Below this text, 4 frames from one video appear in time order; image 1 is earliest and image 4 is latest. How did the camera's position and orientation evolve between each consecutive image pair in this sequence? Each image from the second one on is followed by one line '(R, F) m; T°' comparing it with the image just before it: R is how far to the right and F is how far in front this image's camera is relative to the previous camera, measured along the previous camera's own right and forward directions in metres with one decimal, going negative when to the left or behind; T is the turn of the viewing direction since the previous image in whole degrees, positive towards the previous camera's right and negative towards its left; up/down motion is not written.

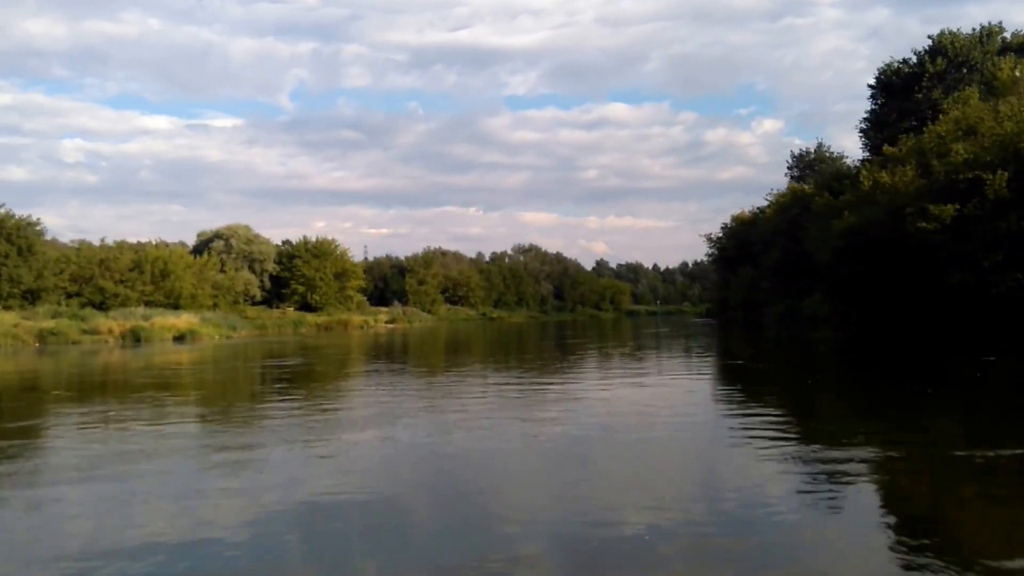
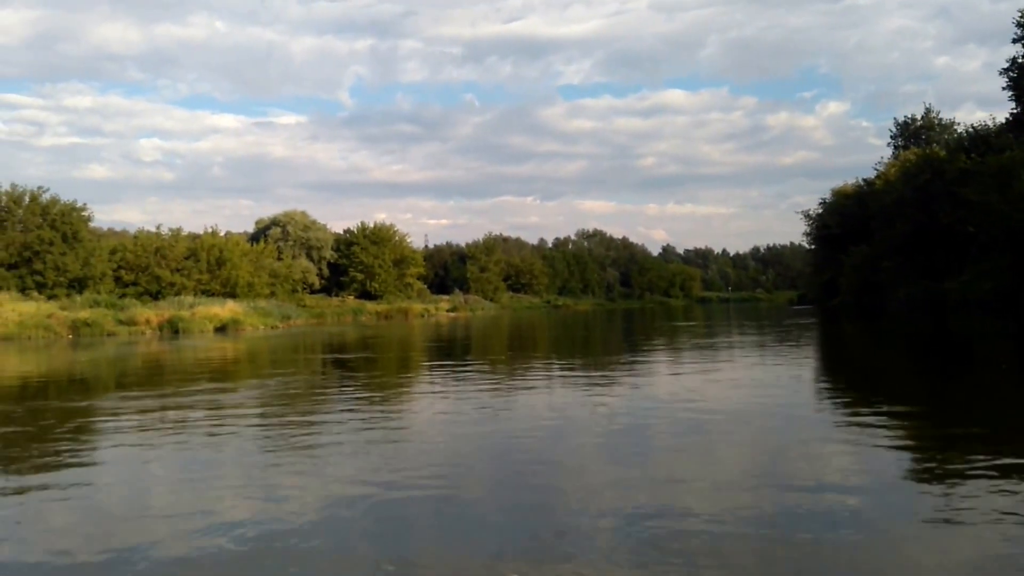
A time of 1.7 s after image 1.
(-0.5, +2.5) m; -4°
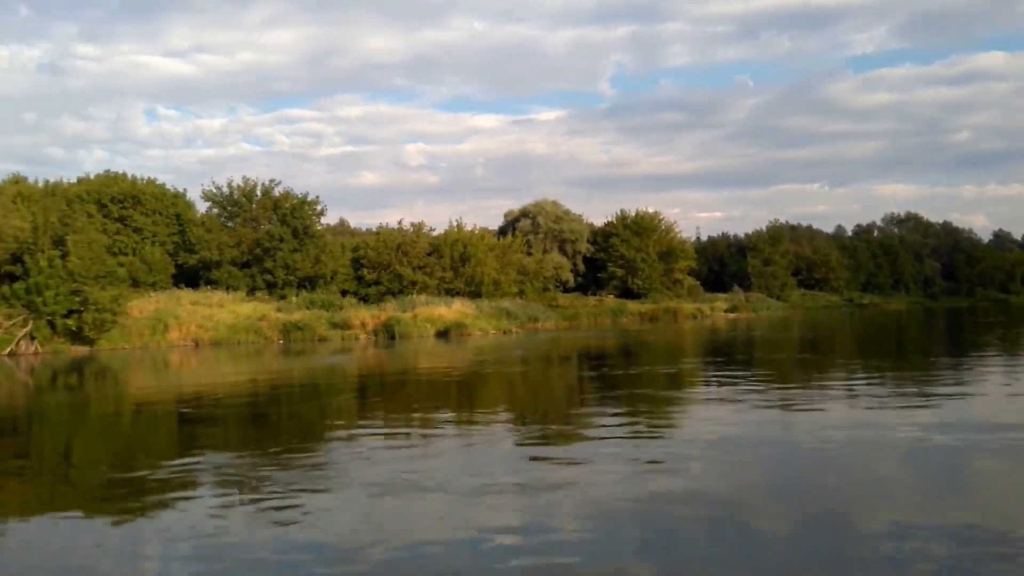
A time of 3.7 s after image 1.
(-0.8, +6.1) m; -18°
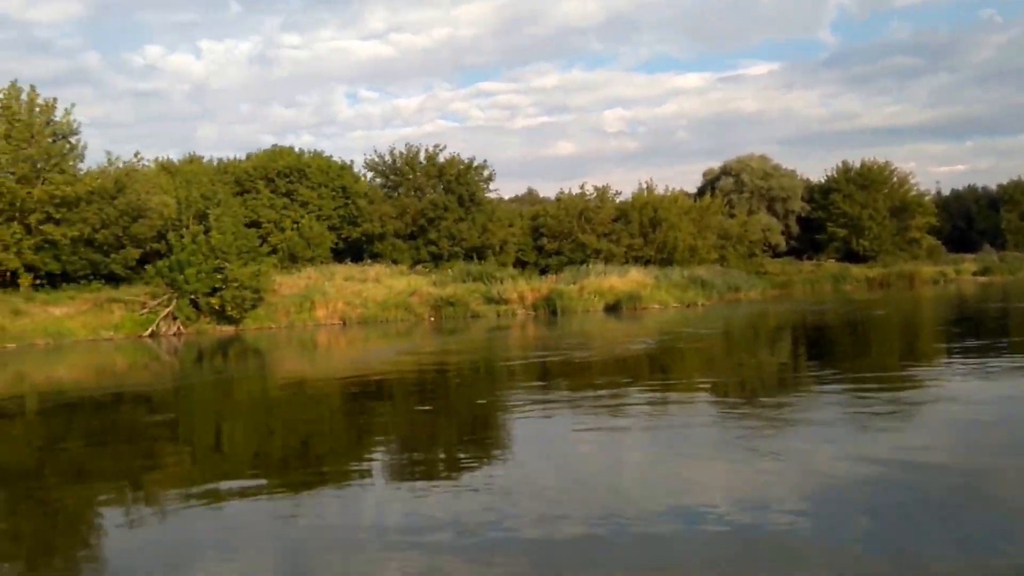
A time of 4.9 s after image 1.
(+0.6, +3.3) m; -14°
